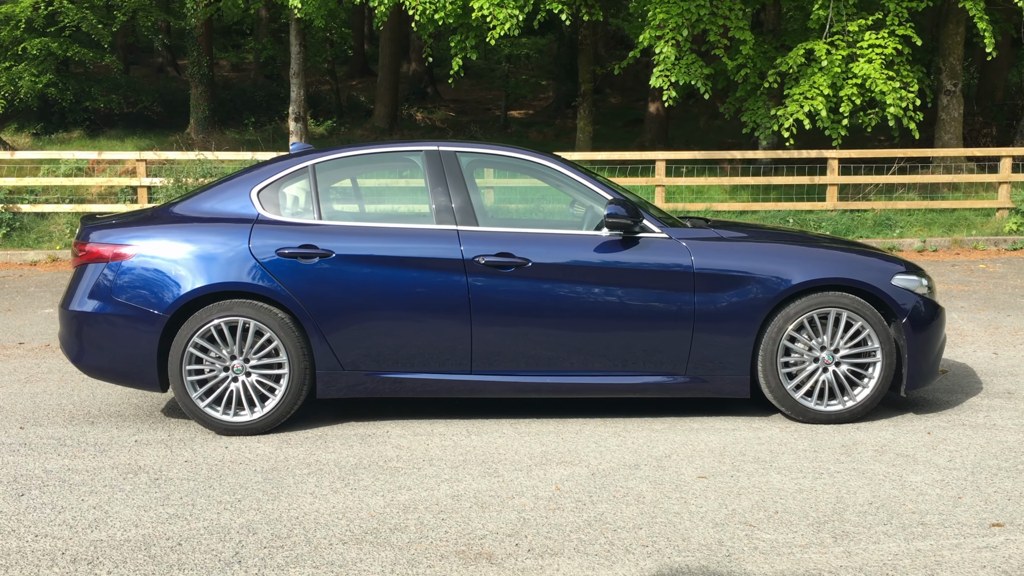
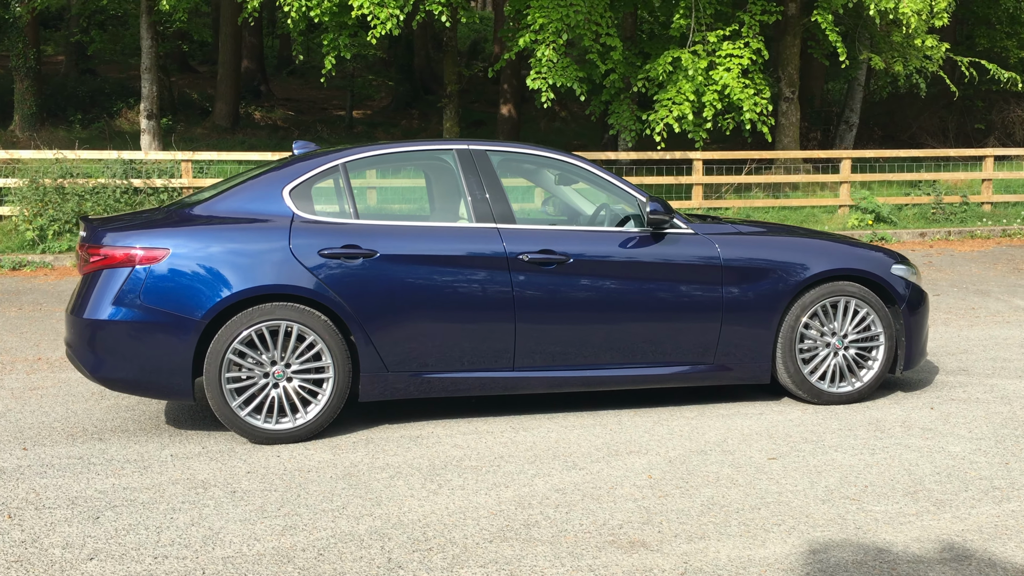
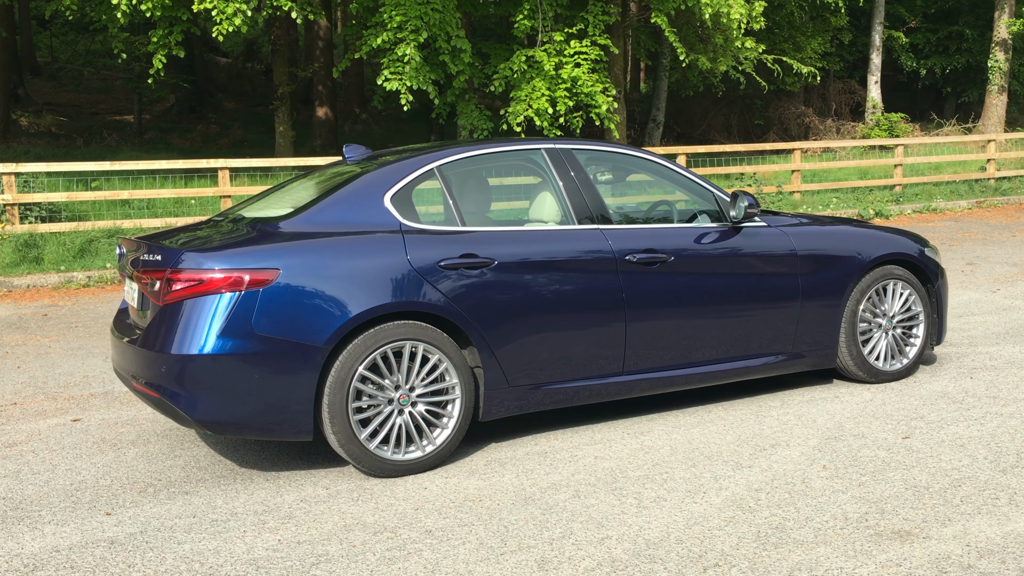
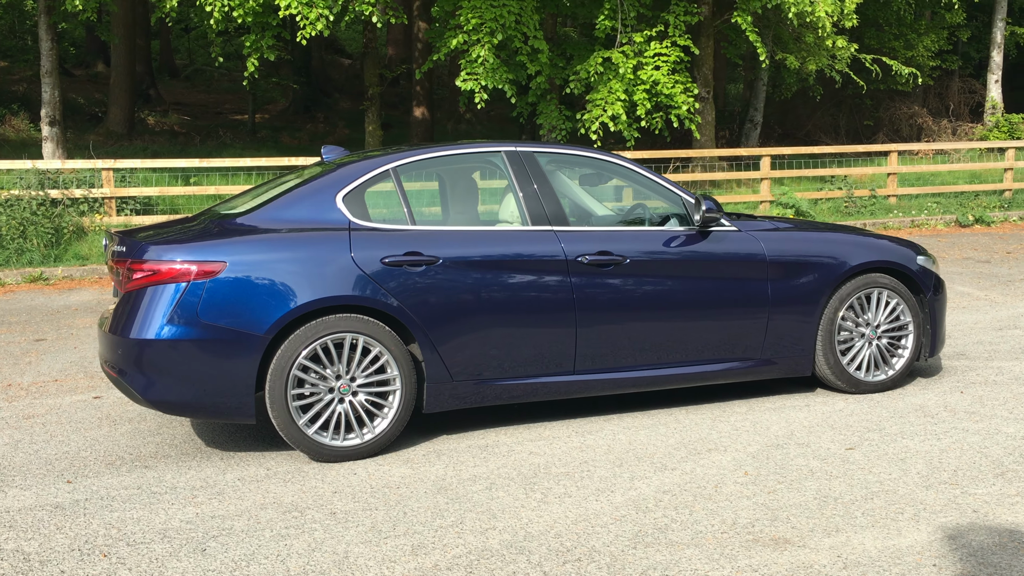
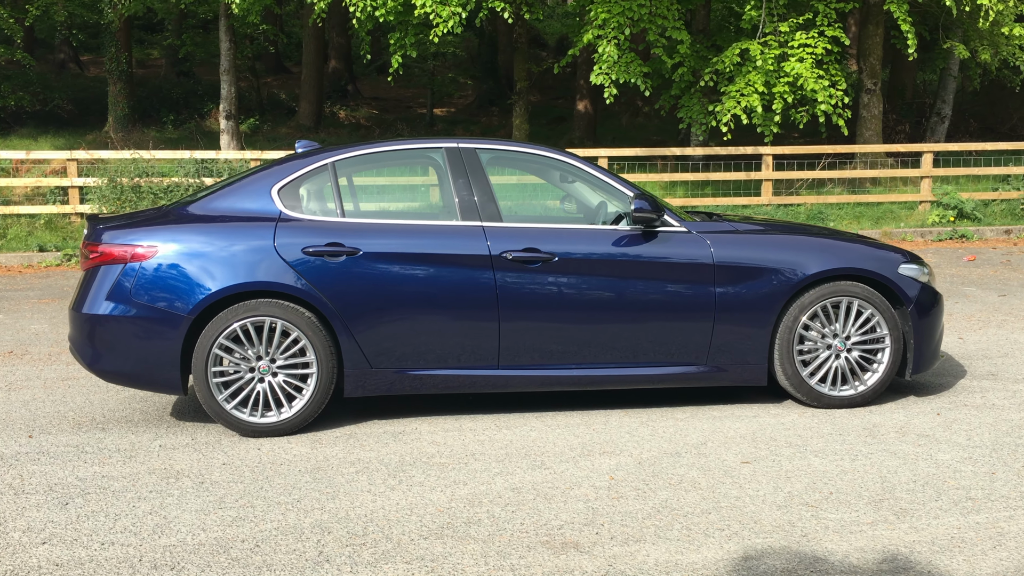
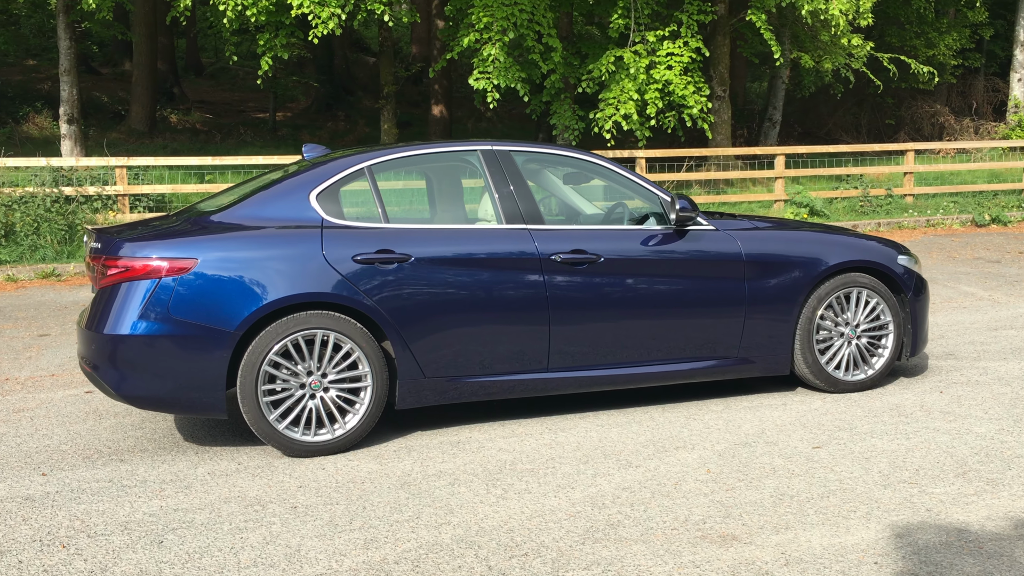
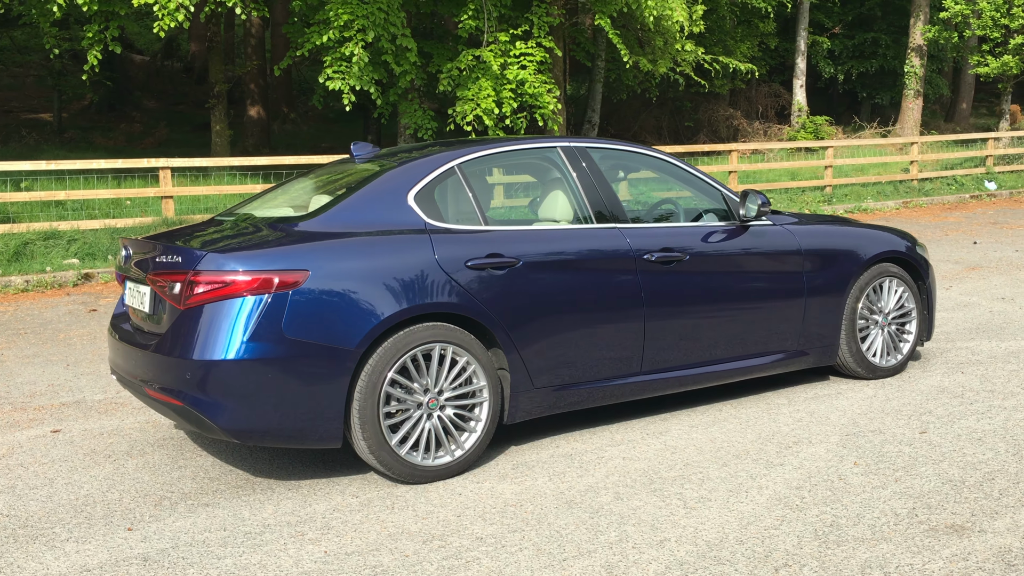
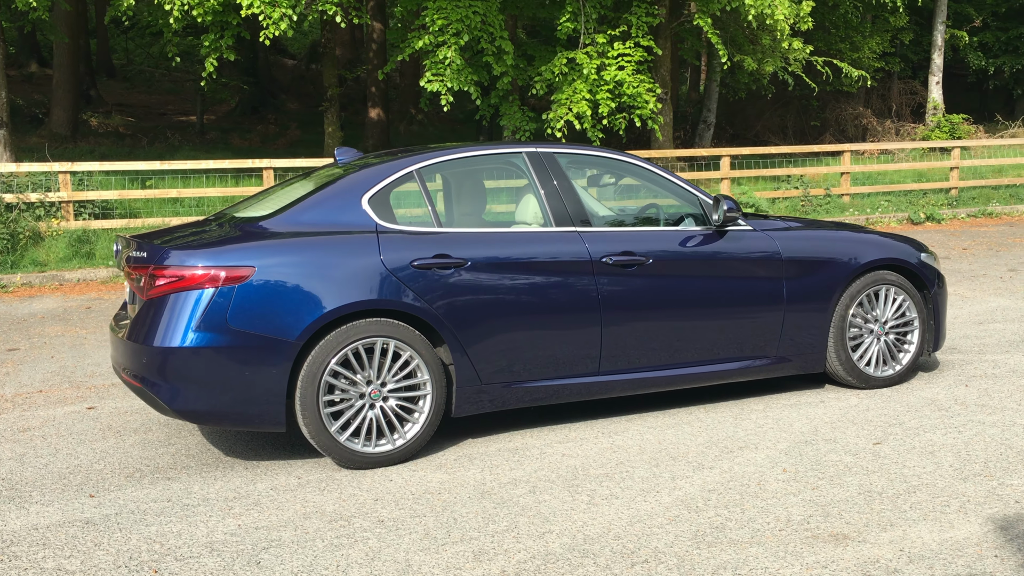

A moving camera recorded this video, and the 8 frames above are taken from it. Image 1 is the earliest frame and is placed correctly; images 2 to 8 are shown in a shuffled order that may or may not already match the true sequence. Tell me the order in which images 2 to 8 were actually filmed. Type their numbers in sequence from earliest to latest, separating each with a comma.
5, 2, 6, 4, 8, 3, 7
